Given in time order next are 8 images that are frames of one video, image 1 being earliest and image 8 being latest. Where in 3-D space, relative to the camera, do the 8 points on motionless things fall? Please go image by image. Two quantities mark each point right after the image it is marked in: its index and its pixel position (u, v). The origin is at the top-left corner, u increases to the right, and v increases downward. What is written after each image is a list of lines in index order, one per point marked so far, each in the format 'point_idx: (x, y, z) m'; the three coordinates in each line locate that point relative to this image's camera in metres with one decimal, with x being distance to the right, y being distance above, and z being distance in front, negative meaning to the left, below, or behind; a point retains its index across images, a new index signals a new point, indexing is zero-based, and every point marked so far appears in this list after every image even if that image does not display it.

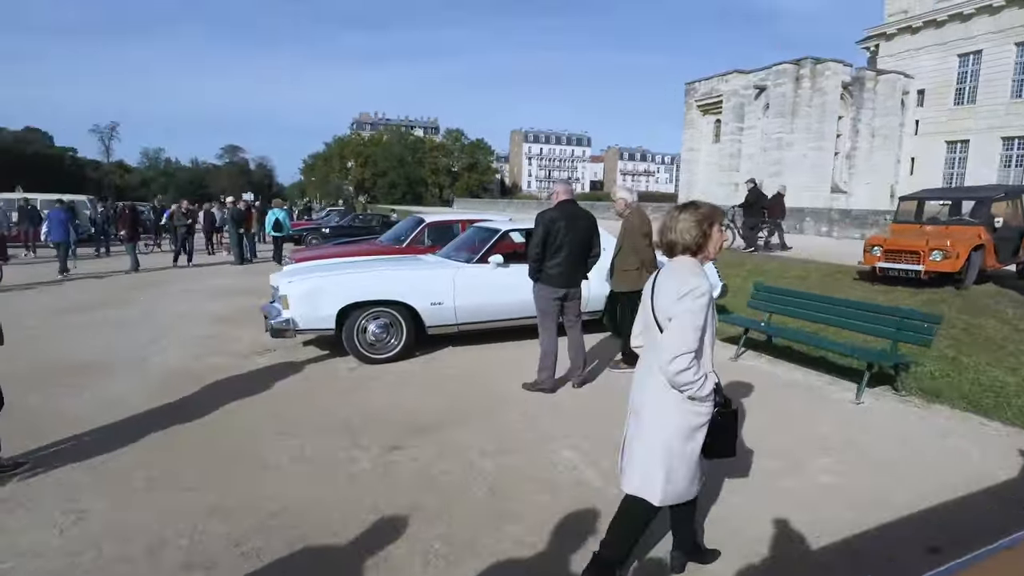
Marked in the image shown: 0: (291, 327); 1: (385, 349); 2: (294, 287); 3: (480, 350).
0: (-2.3, -0.4, +6.1) m
1: (-1.4, -0.7, +6.6) m
2: (-2.2, 0.0, +6.1) m
3: (-0.4, -0.7, +7.1) m
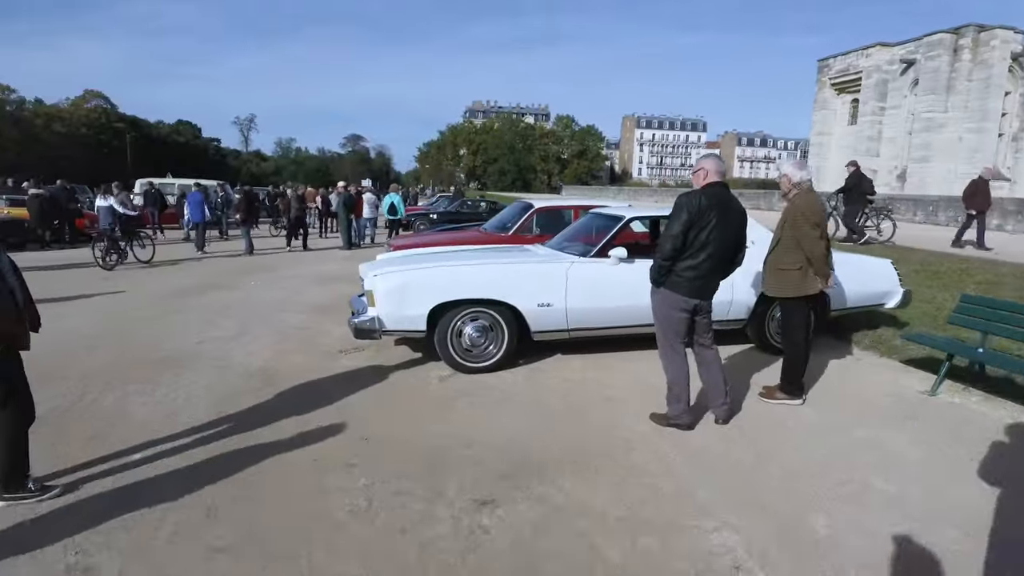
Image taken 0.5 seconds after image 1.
0: (-1.2, -0.4, +5.3) m
1: (-0.3, -0.6, +5.6) m
2: (-1.1, +0.1, +5.3) m
3: (+0.8, -0.7, +5.9) m
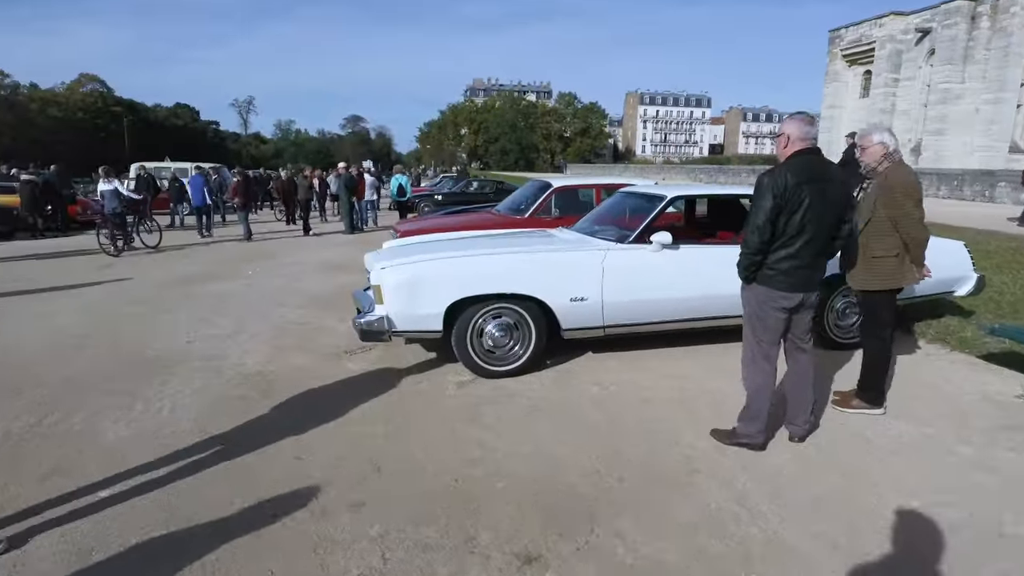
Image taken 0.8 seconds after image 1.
0: (-1.0, -0.3, +4.6) m
1: (0.0, -0.6, +4.9) m
2: (-0.9, +0.1, +4.6) m
3: (+1.0, -0.6, +5.2) m
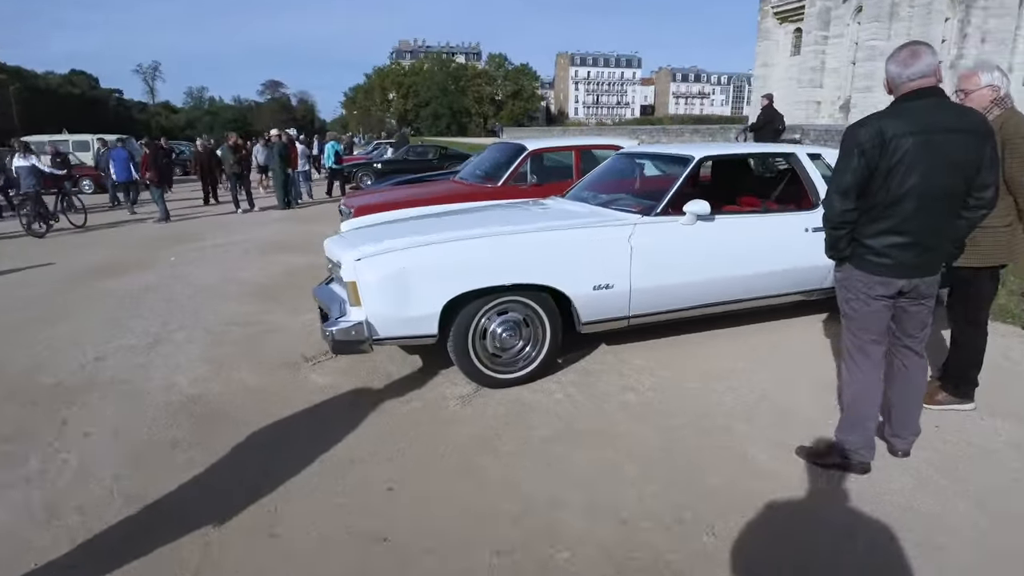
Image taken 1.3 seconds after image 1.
0: (-0.9, -0.3, +3.6) m
1: (0.0, -0.5, +4.0) m
2: (-0.8, +0.1, +3.6) m
3: (+1.1, -0.5, +4.4) m
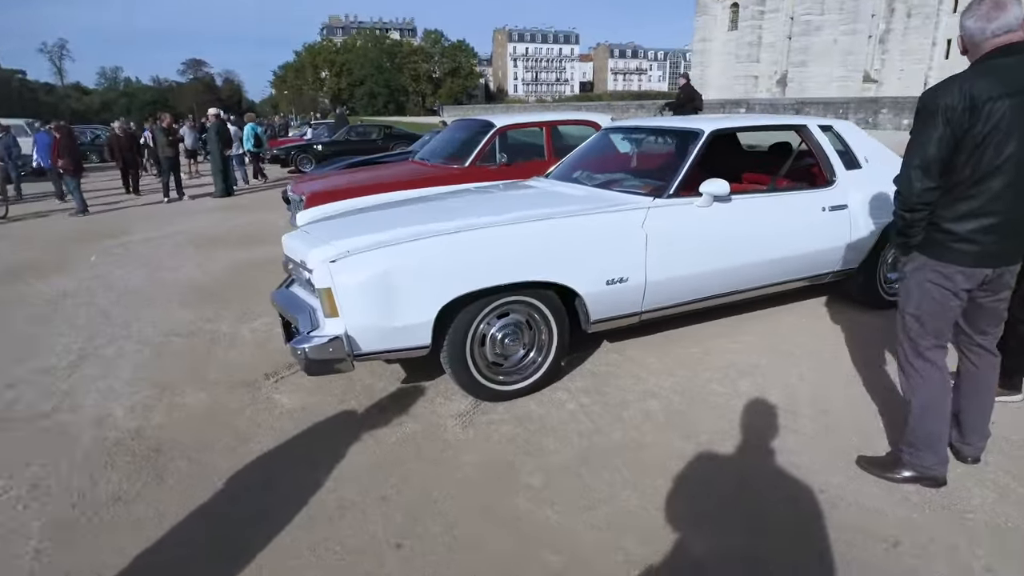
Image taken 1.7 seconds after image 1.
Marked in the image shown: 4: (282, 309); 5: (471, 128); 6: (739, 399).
0: (-0.8, -0.3, +3.0) m
1: (+0.1, -0.5, +3.5) m
2: (-0.8, +0.1, +3.0) m
3: (+1.0, -0.4, +4.0) m
4: (-1.4, -0.1, +3.6) m
5: (-0.5, +1.9, +7.3) m
6: (+1.3, -0.6, +3.4) m
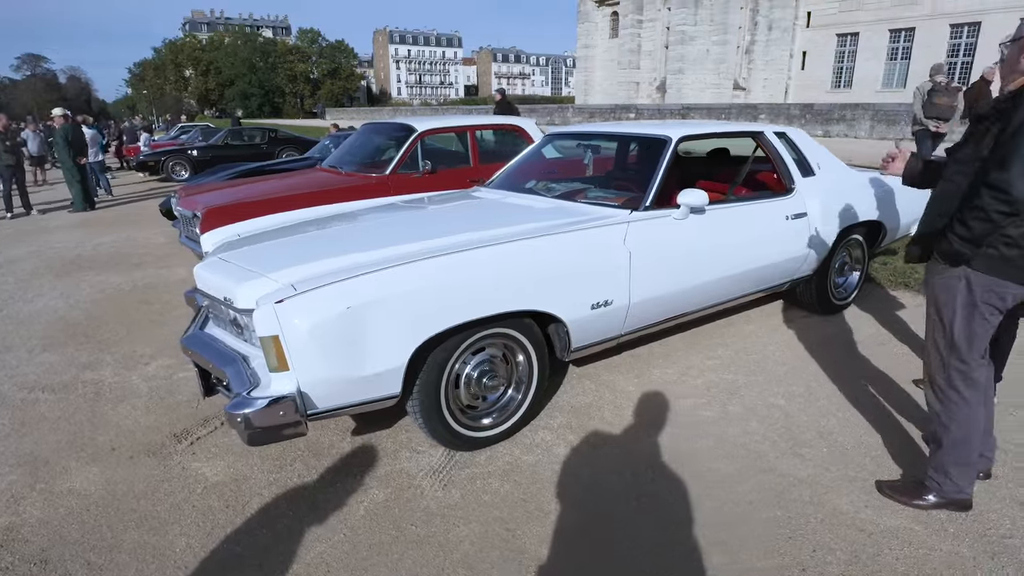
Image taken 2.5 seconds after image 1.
0: (-0.9, -0.5, +2.4) m
1: (-0.1, -0.6, +3.0) m
2: (-0.8, -0.1, +2.4) m
3: (+0.8, -0.5, +3.7) m
4: (-1.5, -0.3, +2.9) m
5: (-1.4, +1.7, +6.6) m
6: (+1.2, -0.7, +3.2) m
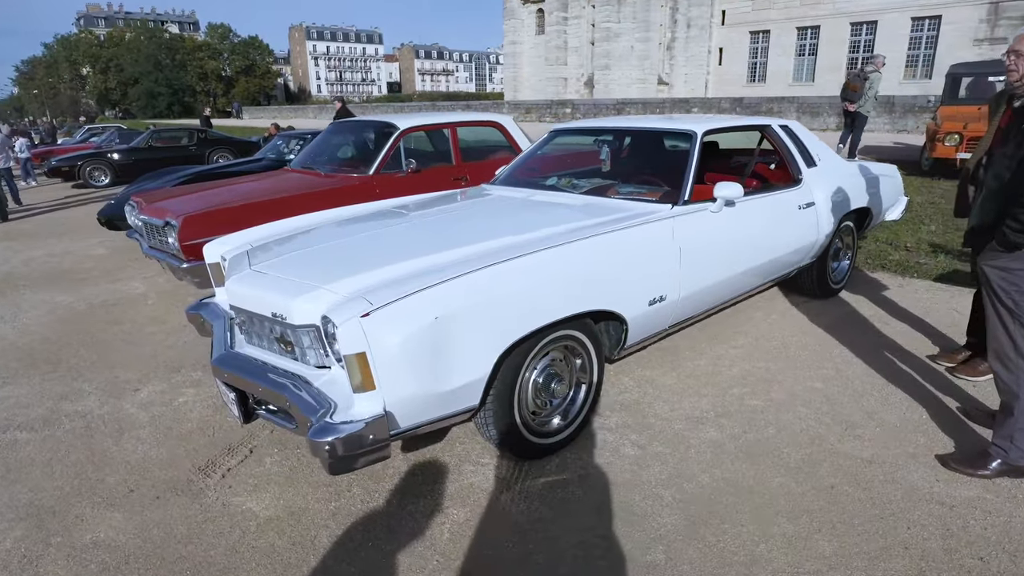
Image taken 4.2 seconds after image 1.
0: (-0.5, -0.5, +2.2) m
1: (+0.2, -0.6, +2.9) m
2: (-0.5, -0.1, +2.2) m
3: (+1.0, -0.5, +3.7) m
4: (-1.2, -0.4, +2.6) m
5: (-1.6, +1.6, +6.3) m
6: (+1.4, -0.7, +3.2) m
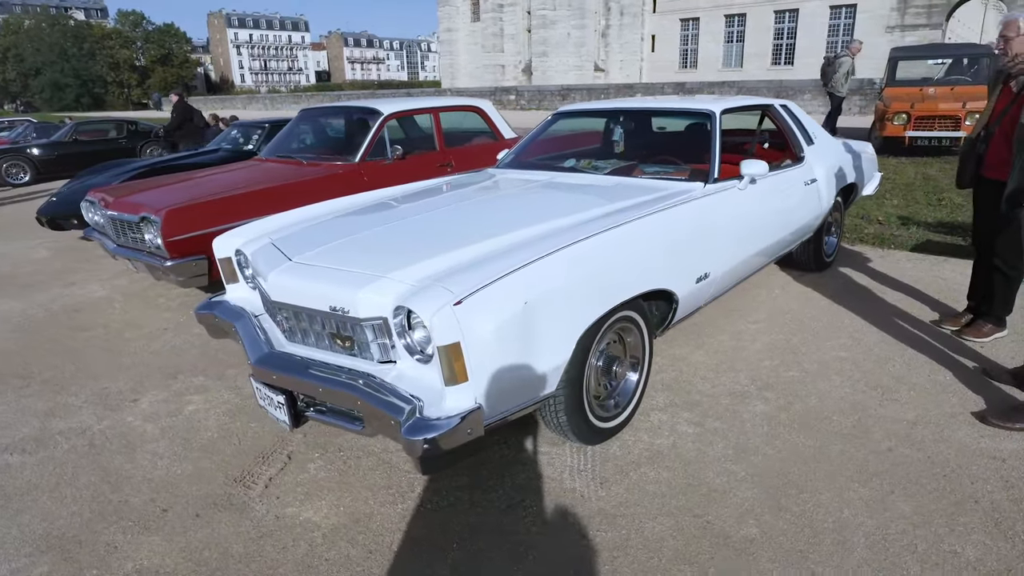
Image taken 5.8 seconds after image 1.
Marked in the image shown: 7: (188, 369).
0: (-0.1, -0.5, +2.1) m
1: (+0.5, -0.5, +2.9) m
2: (-0.2, -0.1, +2.0) m
3: (+1.2, -0.4, +3.7) m
4: (-0.9, -0.4, +2.4) m
5: (-1.8, +1.7, +6.0) m
6: (+1.7, -0.5, +3.3) m
7: (-2.1, -0.5, +3.9) m
